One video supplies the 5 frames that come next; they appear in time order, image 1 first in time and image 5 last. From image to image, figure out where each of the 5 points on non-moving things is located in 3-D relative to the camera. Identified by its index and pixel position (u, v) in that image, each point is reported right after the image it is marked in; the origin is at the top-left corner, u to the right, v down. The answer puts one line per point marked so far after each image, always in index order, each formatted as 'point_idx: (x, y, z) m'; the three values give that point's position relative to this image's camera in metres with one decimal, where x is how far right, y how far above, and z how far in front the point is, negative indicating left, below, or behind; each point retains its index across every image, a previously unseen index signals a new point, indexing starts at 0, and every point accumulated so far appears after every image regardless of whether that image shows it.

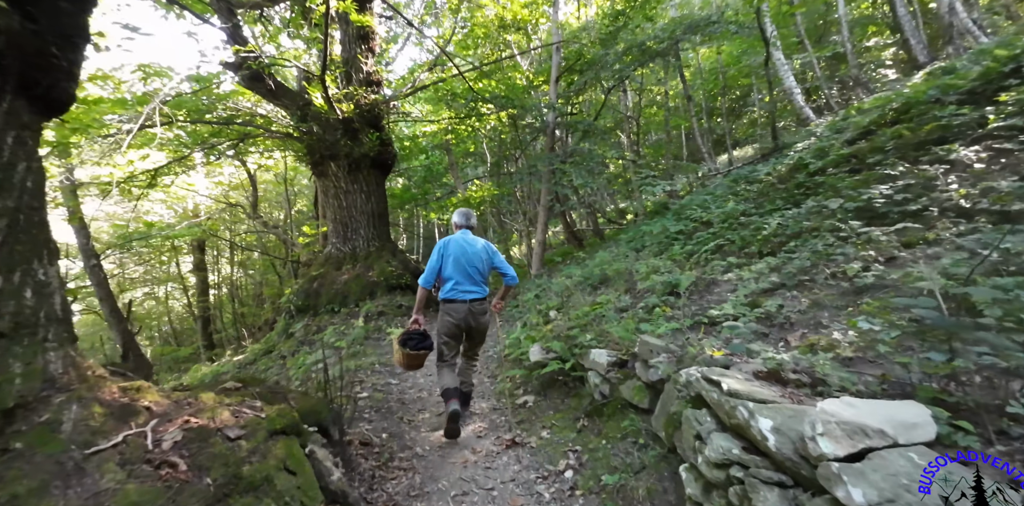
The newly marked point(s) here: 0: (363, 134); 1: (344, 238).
0: (-3.3, +2.6, +9.6) m
1: (-3.7, +0.3, +9.7) m
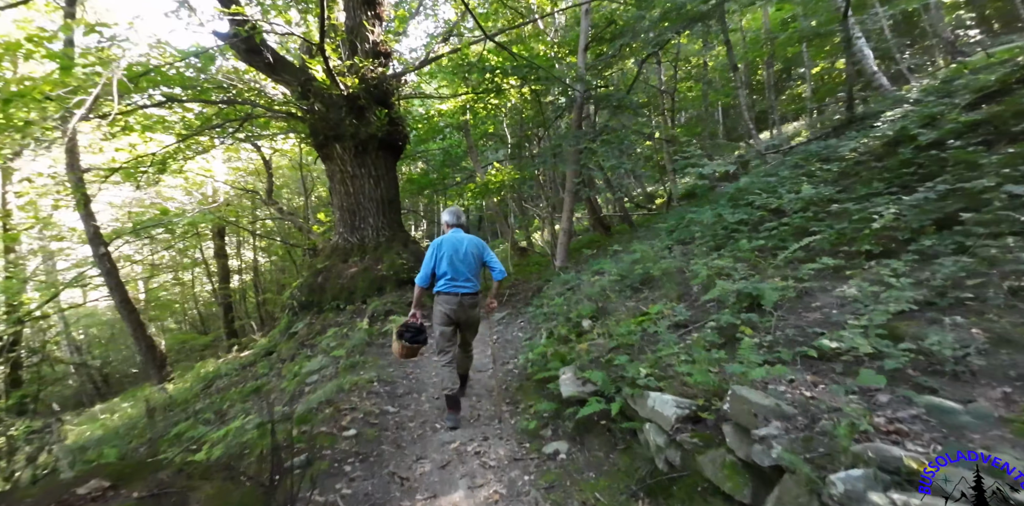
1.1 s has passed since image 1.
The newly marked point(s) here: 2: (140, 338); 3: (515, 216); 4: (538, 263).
0: (-2.8, +2.8, +8.7) m
1: (-3.3, +0.5, +8.9) m
2: (-10.9, -2.5, +12.8) m
3: (+0.1, +1.3, +15.3) m
4: (+0.8, -0.3, +13.9) m
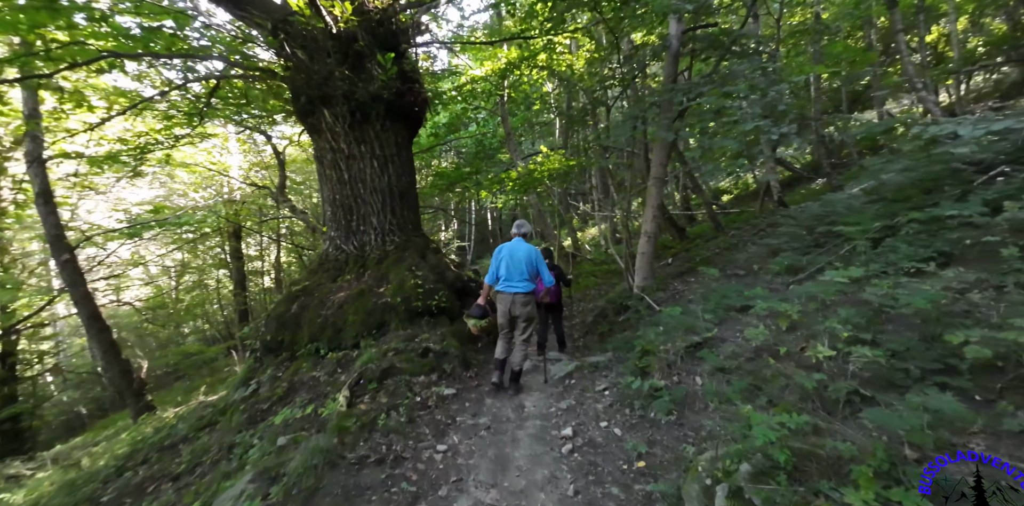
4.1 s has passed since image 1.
0: (-1.9, +2.6, +5.9) m
1: (-2.3, +0.3, +6.2) m
2: (-9.7, -2.7, +10.7) m
3: (+1.5, +1.1, +12.4) m
4: (+2.1, -0.5, +10.9) m
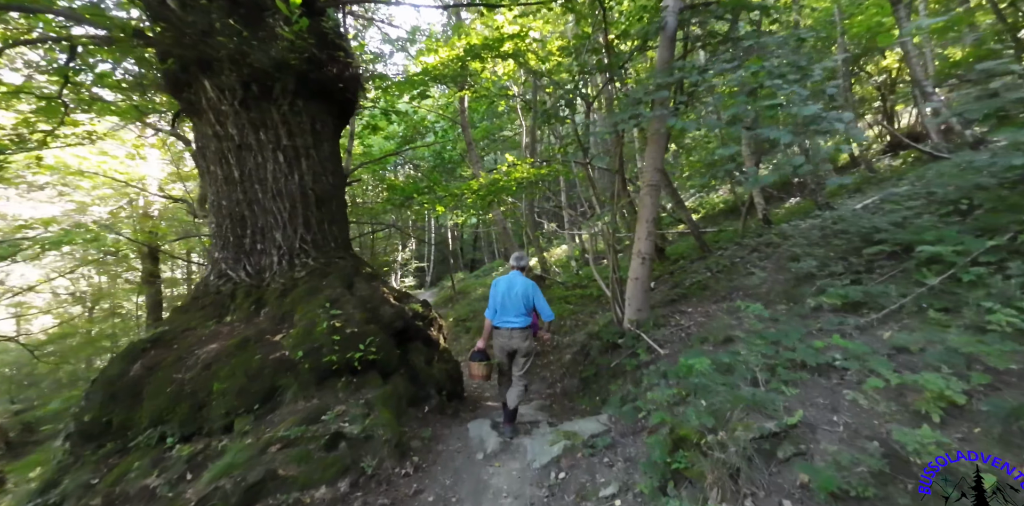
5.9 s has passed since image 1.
0: (-2.3, +2.3, +4.3) m
1: (-2.8, +0.1, +4.4) m
2: (-10.5, -3.2, +8.1) m
3: (+0.5, +0.5, +10.9) m
4: (+1.2, -1.0, +9.4) m
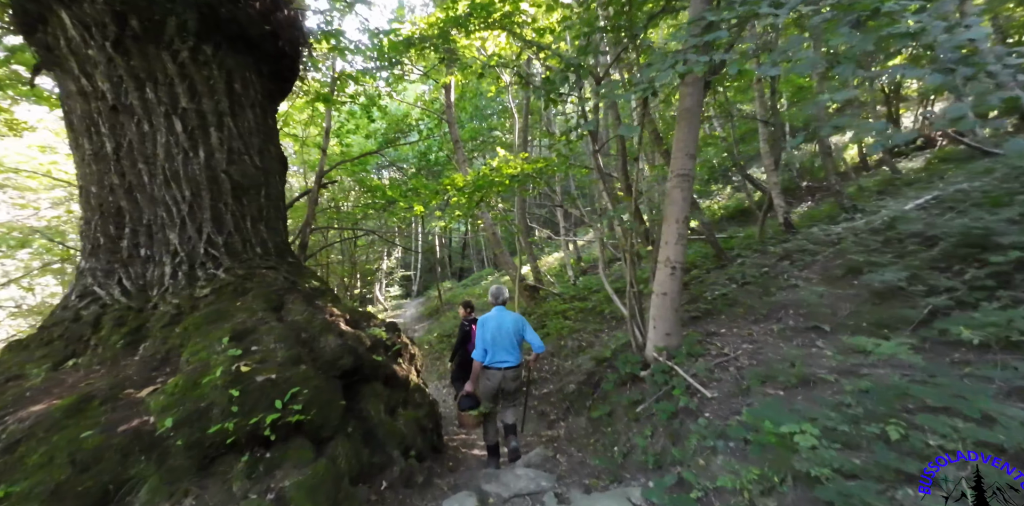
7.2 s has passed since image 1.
0: (-2.4, +2.3, +3.0) m
1: (-2.8, 0.0, +3.1) m
2: (-10.6, -3.3, +6.5) m
3: (+0.3, +0.3, +9.7) m
4: (+1.0, -1.2, +8.2) m
